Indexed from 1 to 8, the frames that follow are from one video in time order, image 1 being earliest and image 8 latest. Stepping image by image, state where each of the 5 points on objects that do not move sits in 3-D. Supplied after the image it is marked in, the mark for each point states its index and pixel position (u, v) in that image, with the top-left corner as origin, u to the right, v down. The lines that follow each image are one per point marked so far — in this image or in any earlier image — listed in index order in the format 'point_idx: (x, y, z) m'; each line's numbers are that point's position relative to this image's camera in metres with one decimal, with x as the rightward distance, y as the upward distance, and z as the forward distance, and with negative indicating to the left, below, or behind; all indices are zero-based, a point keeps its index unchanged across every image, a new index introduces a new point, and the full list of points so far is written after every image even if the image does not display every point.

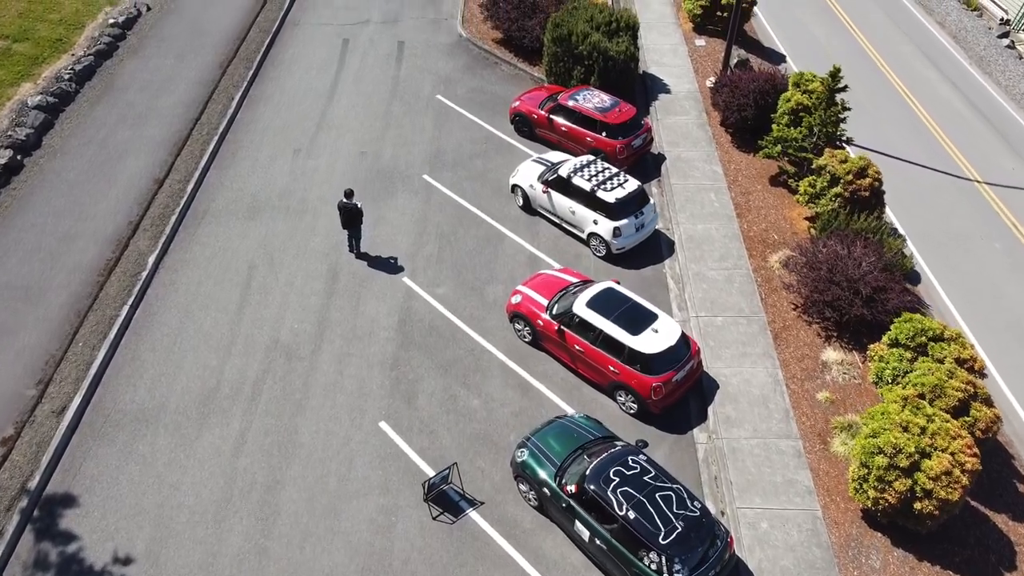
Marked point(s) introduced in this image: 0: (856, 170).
0: (+7.2, +2.5, +14.6) m
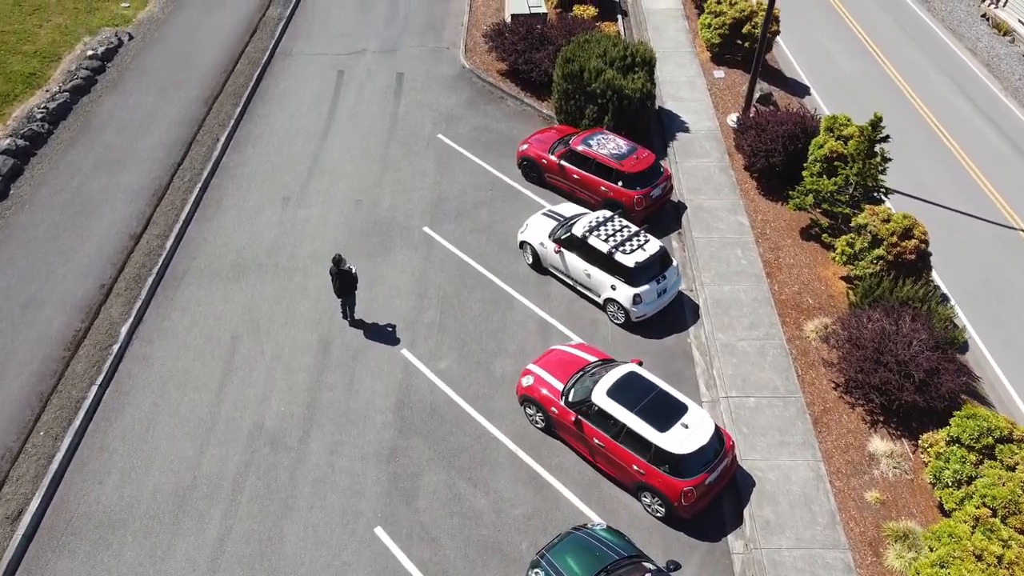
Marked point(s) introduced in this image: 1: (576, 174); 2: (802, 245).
0: (+7.3, +1.1, +13.3) m
1: (+1.4, +2.6, +15.8) m
2: (+6.2, +0.9, +15.1) m
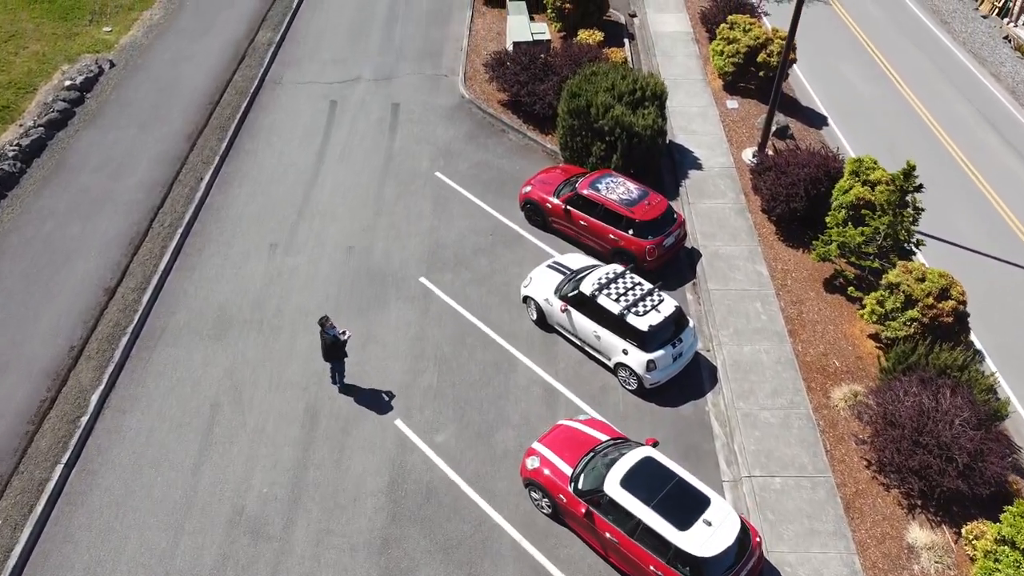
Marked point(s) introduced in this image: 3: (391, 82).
0: (+7.4, 0.0, +12.3) m
1: (+1.5, +1.4, +14.8) m
2: (+6.3, -0.2, +14.1) m
3: (-3.4, +5.8, +19.7) m
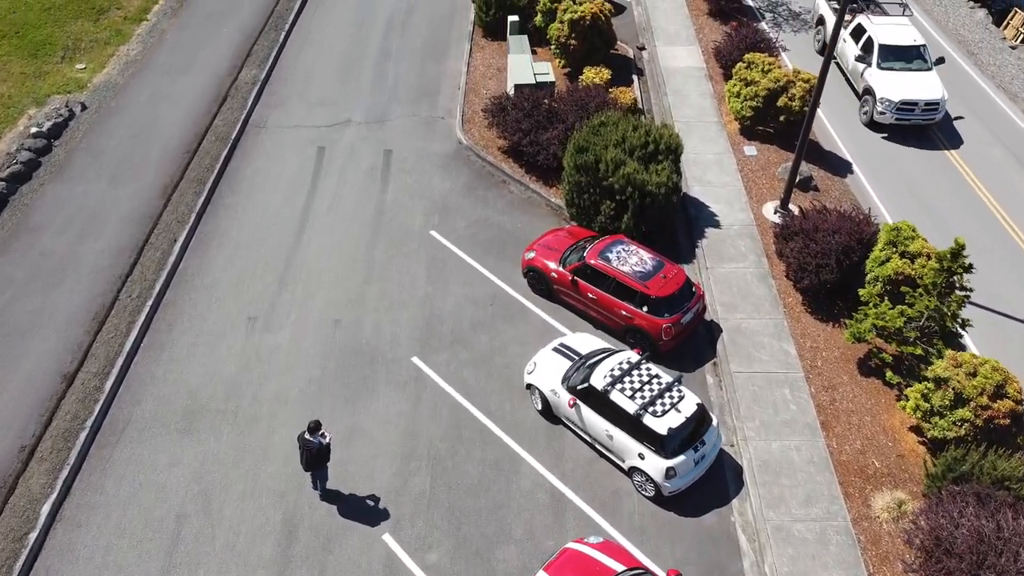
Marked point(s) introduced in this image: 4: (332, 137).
0: (+7.4, -1.6, +10.9) m
1: (+1.5, -0.1, +13.5) m
2: (+6.3, -1.7, +12.7) m
3: (-3.4, +4.2, +18.4) m
4: (-4.6, +3.8, +18.0) m
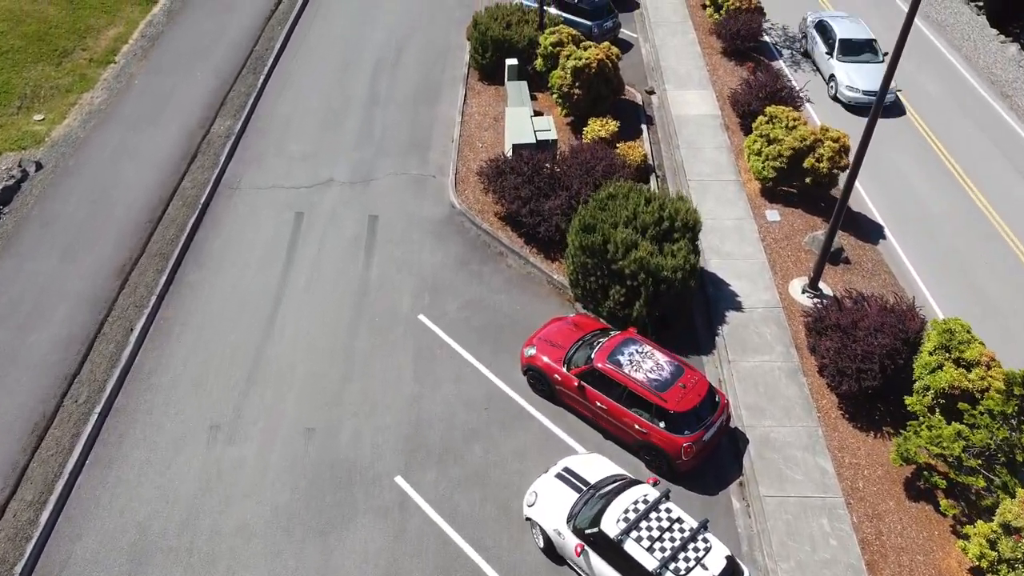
0: (+7.4, -3.4, +9.3) m
1: (+1.5, -1.9, +11.8) m
2: (+6.3, -3.5, +11.1) m
3: (-3.4, +2.4, +16.7) m
4: (-4.6, +2.0, +16.3) m
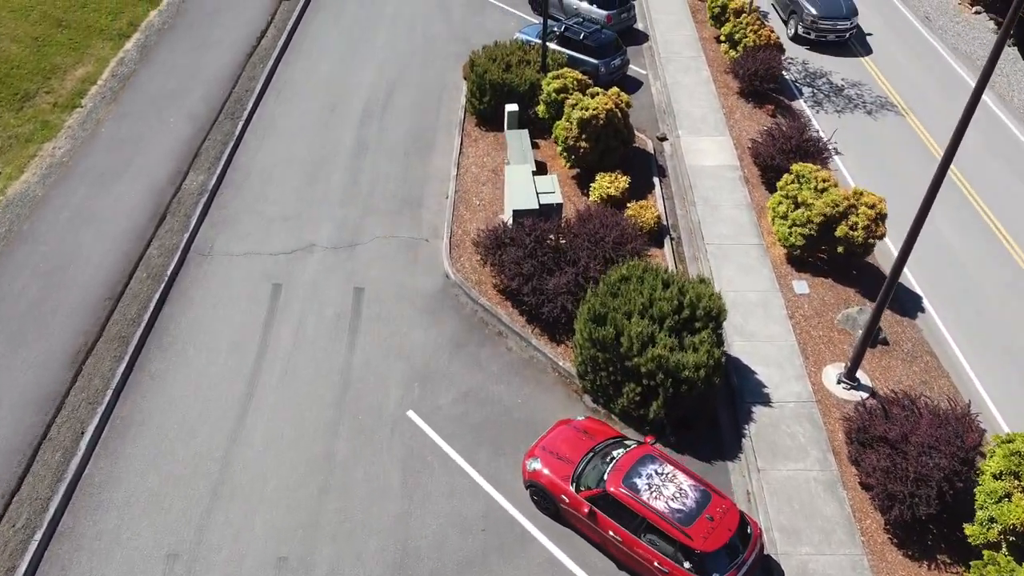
0: (+7.4, -5.0, +7.7) m
1: (+1.5, -3.5, +10.3) m
2: (+6.3, -5.2, +9.5) m
3: (-3.4, +0.8, +15.2) m
4: (-4.6, +0.4, +14.8) m
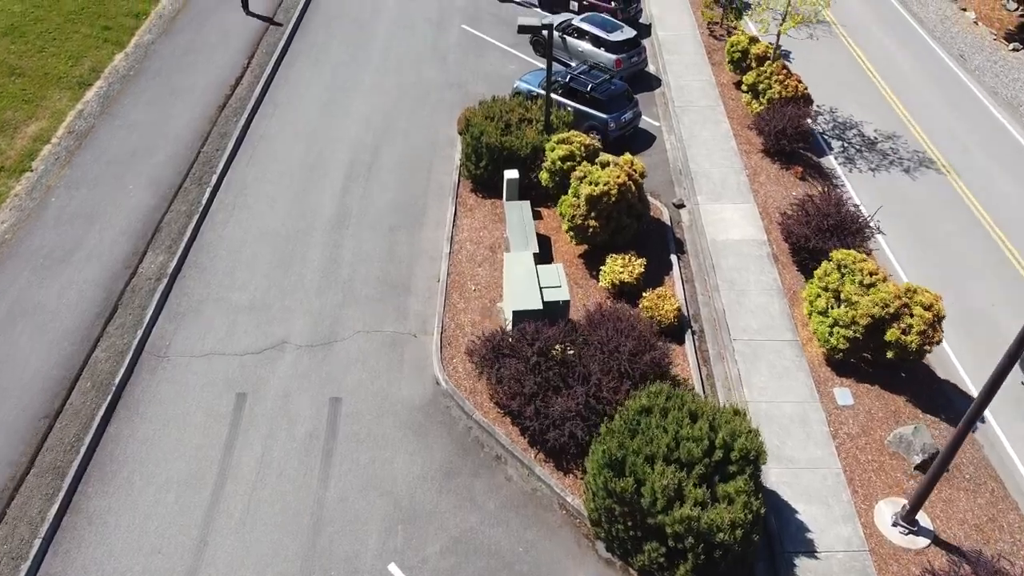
0: (+7.4, -7.0, +5.8) m
1: (+1.5, -5.5, +8.4) m
2: (+6.3, -7.1, +7.7) m
3: (-3.4, -1.2, +13.3) m
4: (-4.6, -1.6, +12.9) m
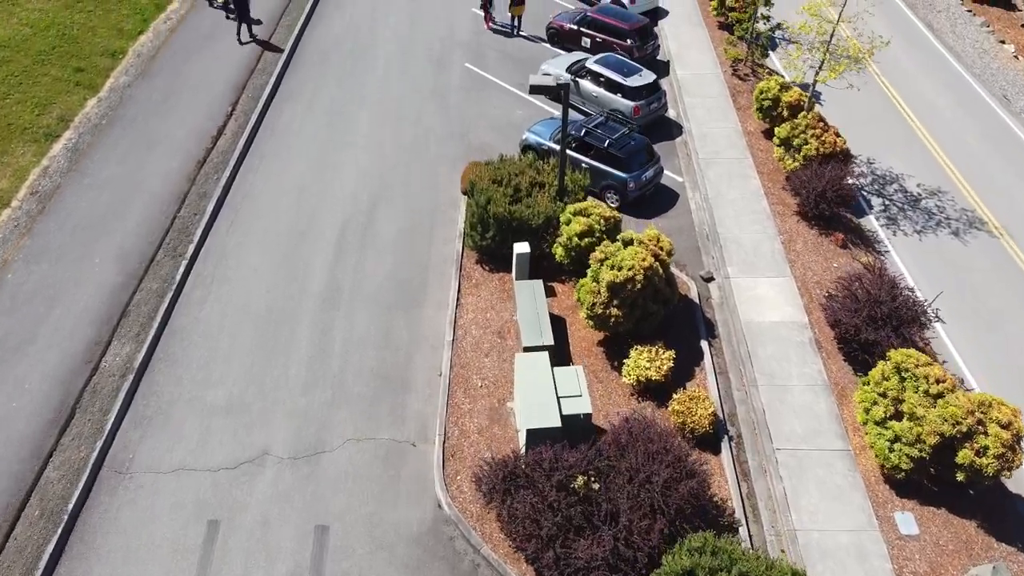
0: (+7.6, -8.7, +4.2) m
1: (+1.7, -7.2, +6.7) m
2: (+6.5, -8.9, +6.0) m
3: (-3.2, -2.9, +11.6) m
4: (-4.4, -3.3, +11.2) m
